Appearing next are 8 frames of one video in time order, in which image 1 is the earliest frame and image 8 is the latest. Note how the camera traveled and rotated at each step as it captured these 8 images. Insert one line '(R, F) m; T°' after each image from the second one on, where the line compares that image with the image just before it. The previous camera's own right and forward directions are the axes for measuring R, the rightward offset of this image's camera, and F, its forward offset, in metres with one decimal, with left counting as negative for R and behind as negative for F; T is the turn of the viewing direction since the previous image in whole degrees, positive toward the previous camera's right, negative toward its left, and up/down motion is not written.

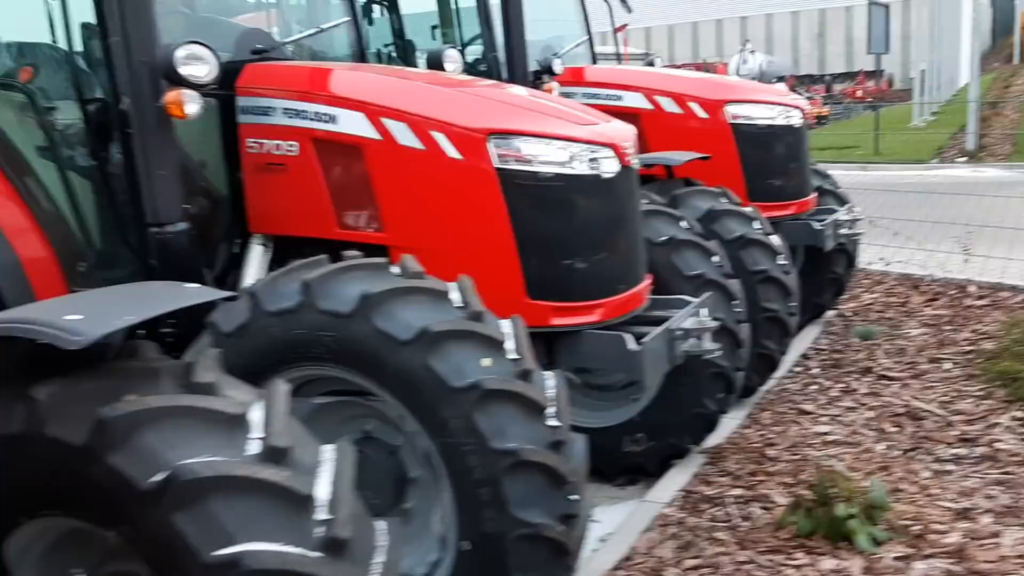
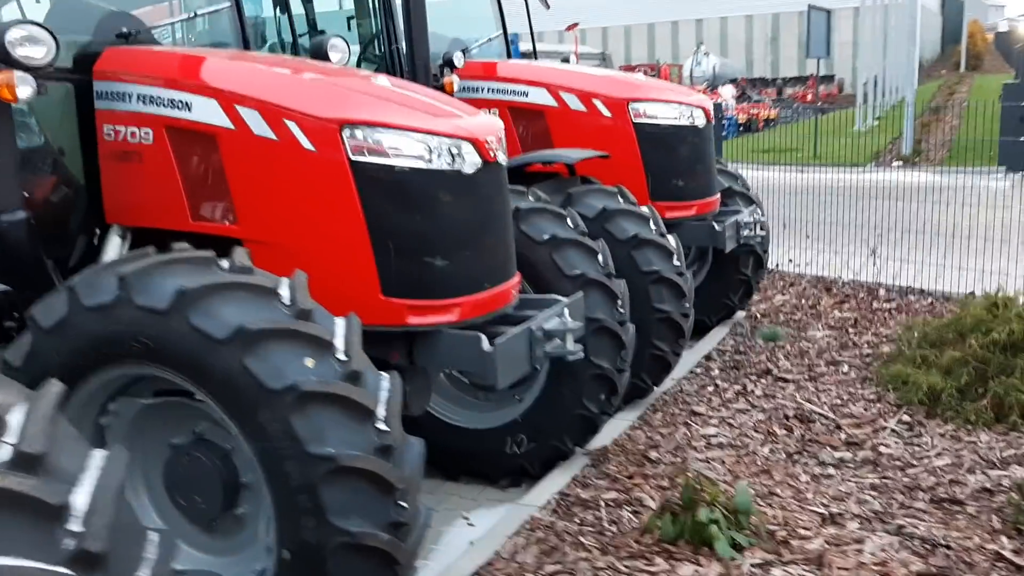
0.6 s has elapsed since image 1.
(+0.3, +0.1) m; +2°
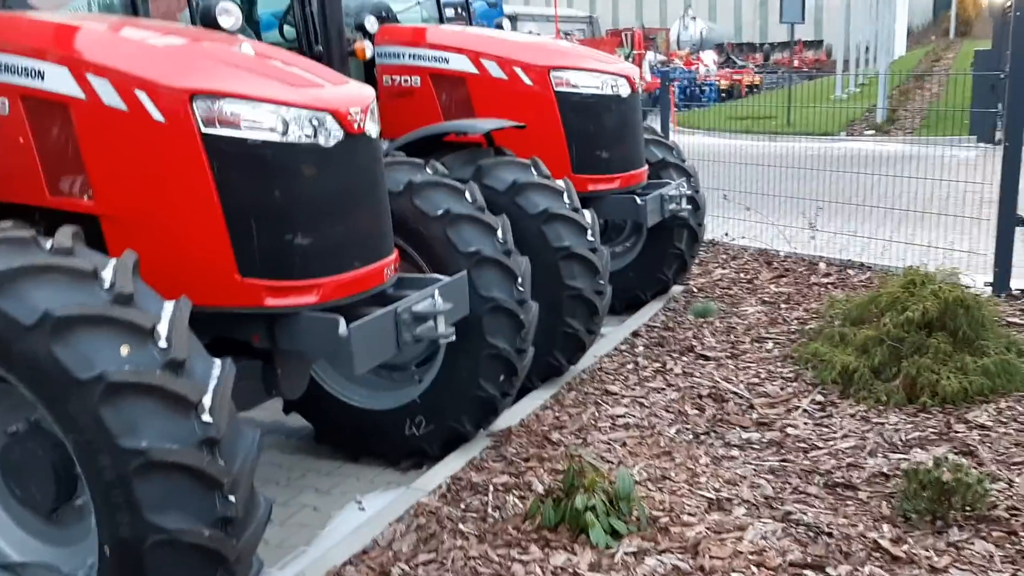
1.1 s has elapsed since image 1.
(+0.4, +0.1) m; +1°
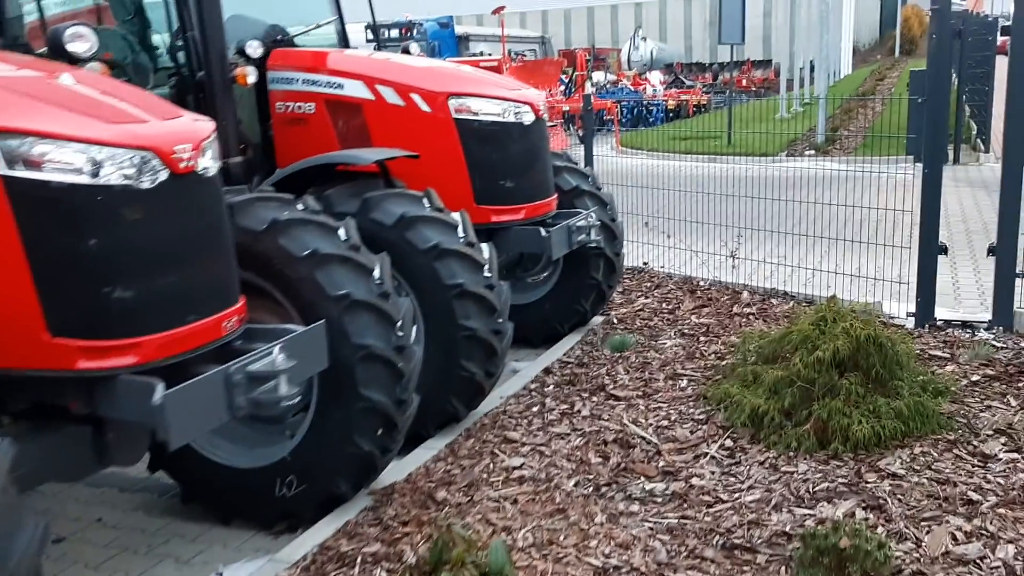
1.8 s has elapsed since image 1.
(+0.3, +0.3) m; +2°
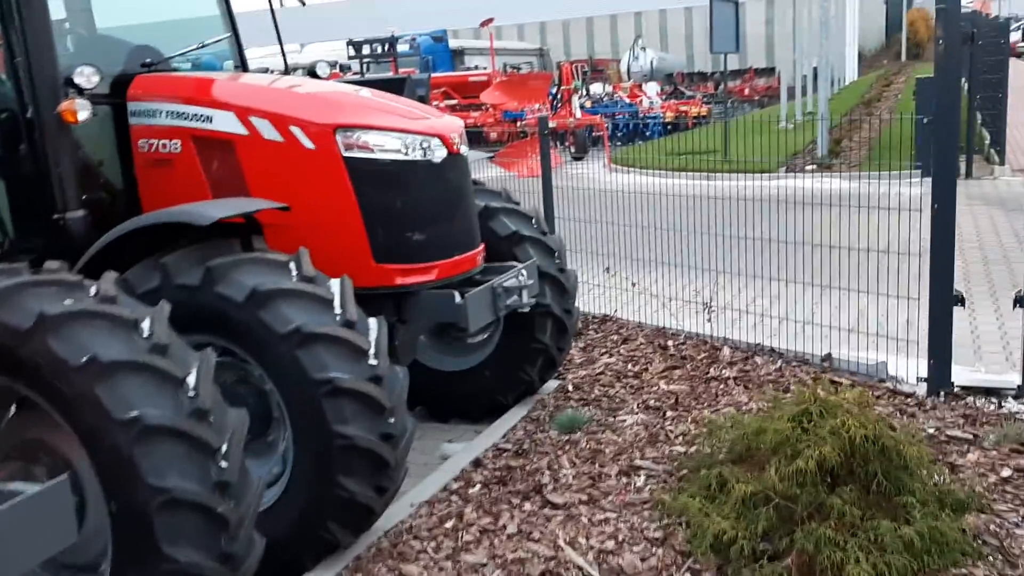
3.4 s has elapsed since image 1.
(+0.4, +0.9) m; -1°
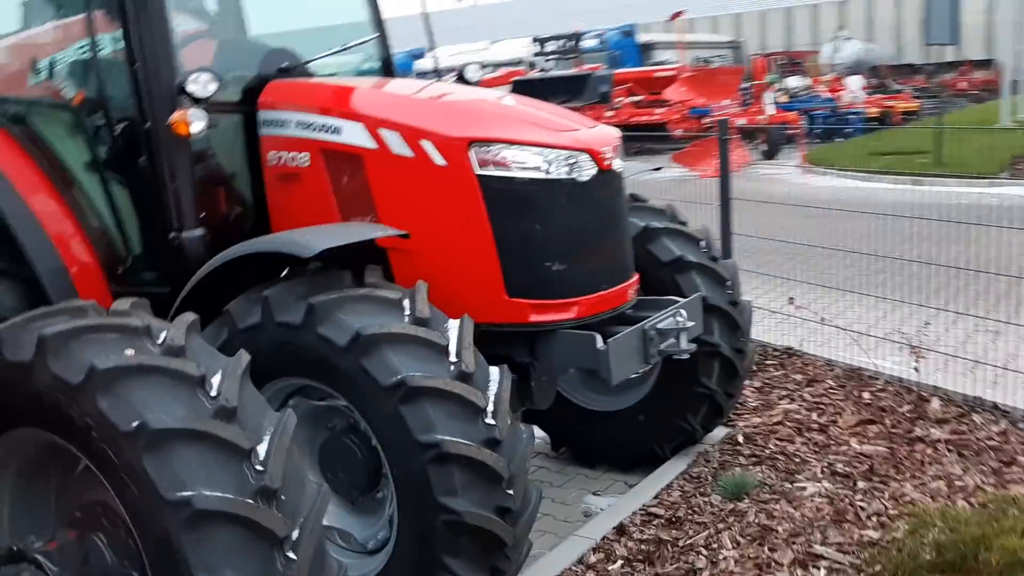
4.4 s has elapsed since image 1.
(+0.1, +0.6) m; -11°
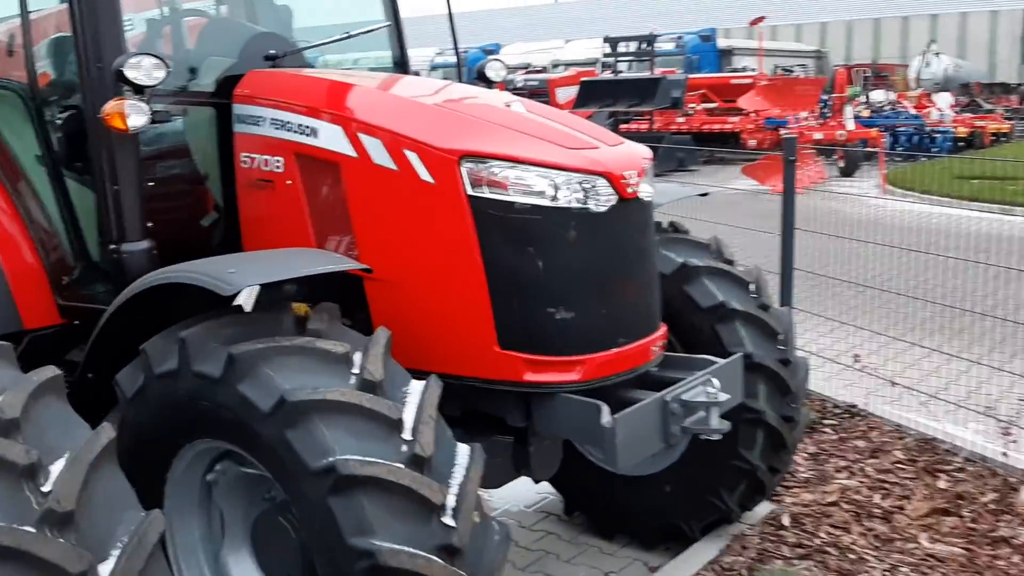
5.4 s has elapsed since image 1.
(+0.2, +0.6) m; -4°
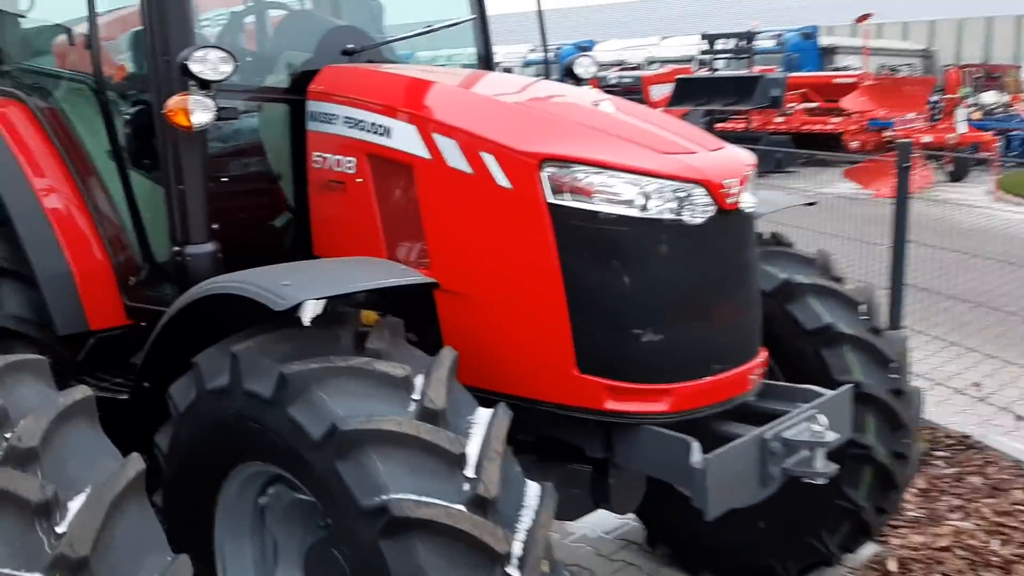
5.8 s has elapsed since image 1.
(0.0, +0.2) m; -5°
